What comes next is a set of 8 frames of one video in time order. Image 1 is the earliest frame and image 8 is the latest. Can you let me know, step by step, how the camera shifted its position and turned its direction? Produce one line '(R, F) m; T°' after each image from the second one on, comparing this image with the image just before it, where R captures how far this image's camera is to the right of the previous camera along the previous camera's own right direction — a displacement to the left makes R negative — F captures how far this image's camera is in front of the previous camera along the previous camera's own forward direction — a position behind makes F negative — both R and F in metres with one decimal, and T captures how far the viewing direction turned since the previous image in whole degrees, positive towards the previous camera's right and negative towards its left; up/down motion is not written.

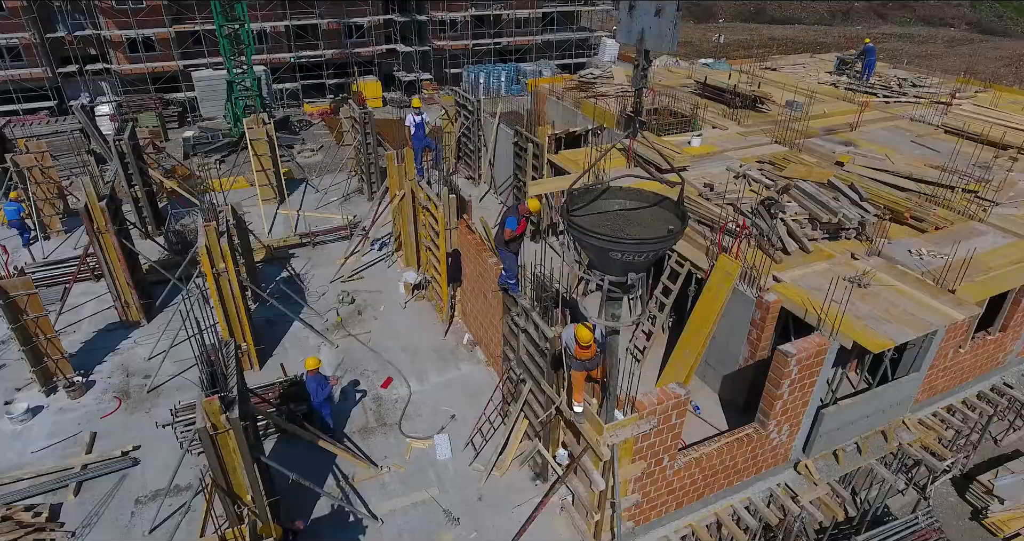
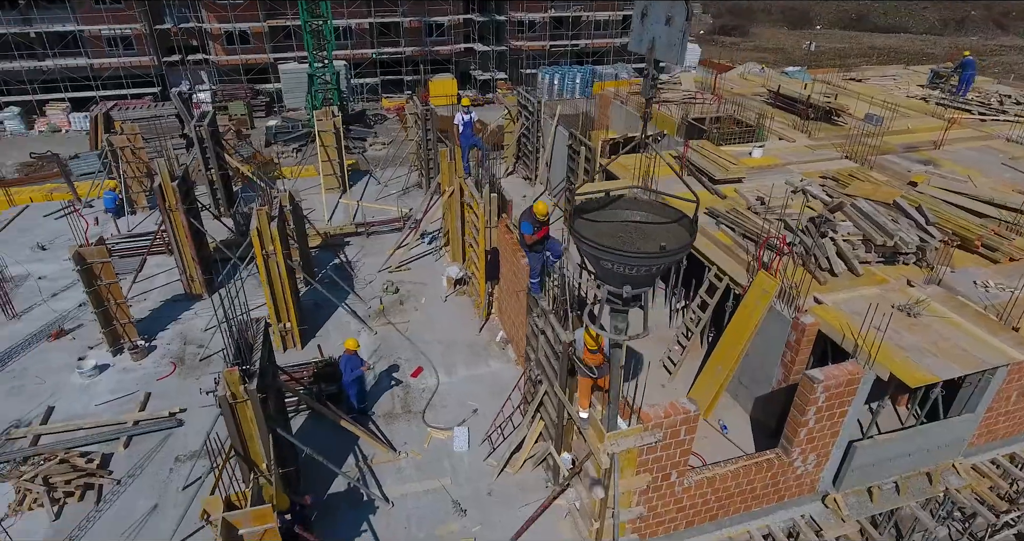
(+0.6, 0.0) m; -7°
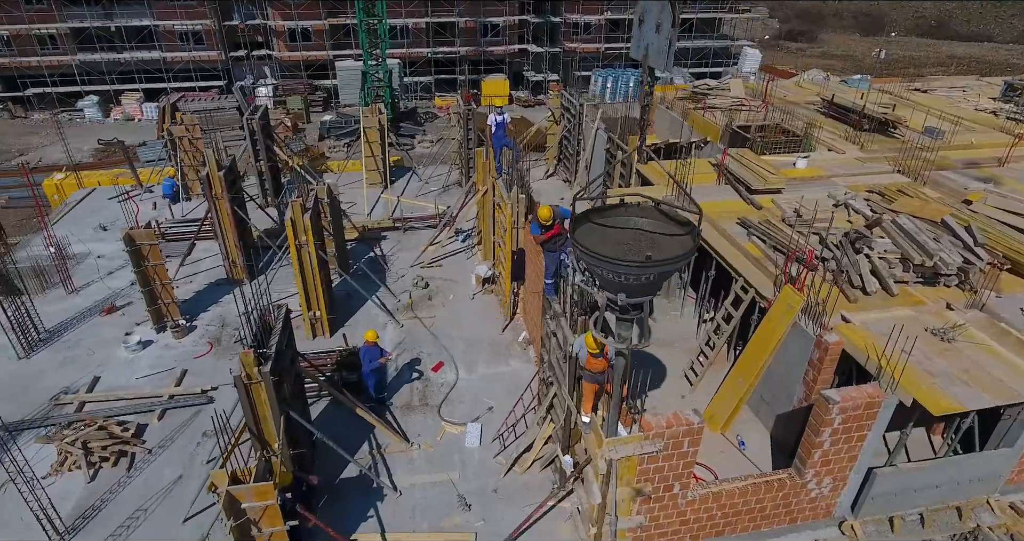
(+0.5, -0.1) m; -5°
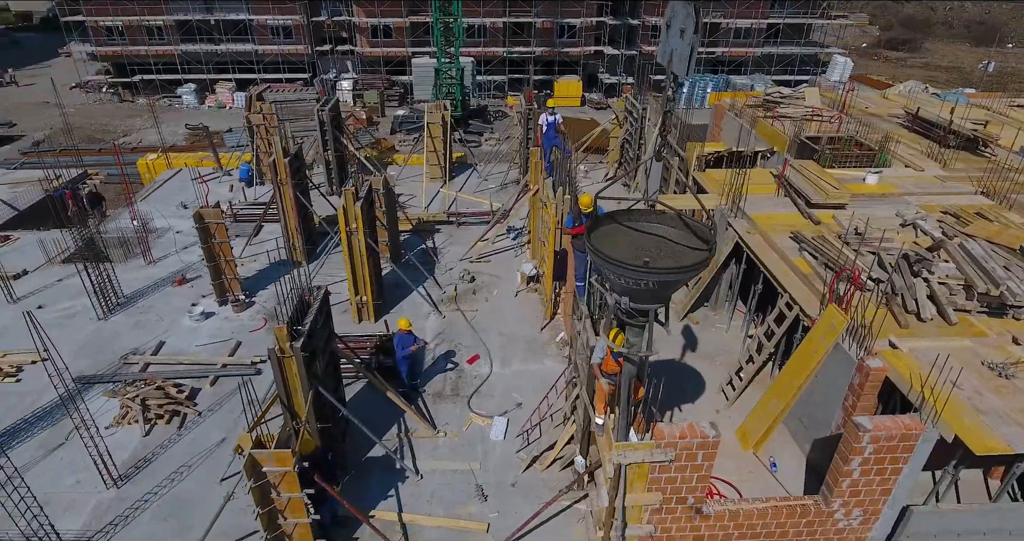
(+0.5, -0.1) m; -7°
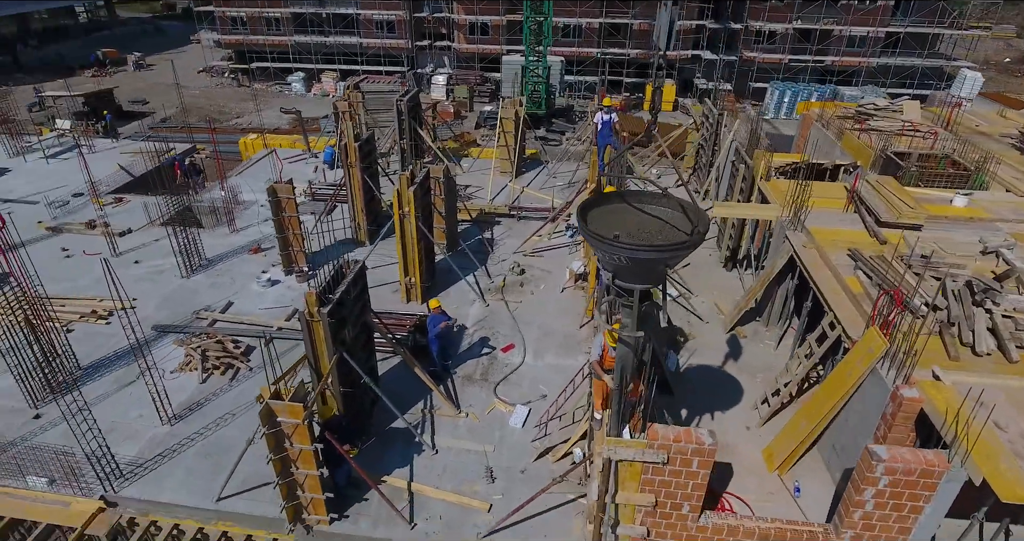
(+0.9, -0.1) m; -8°
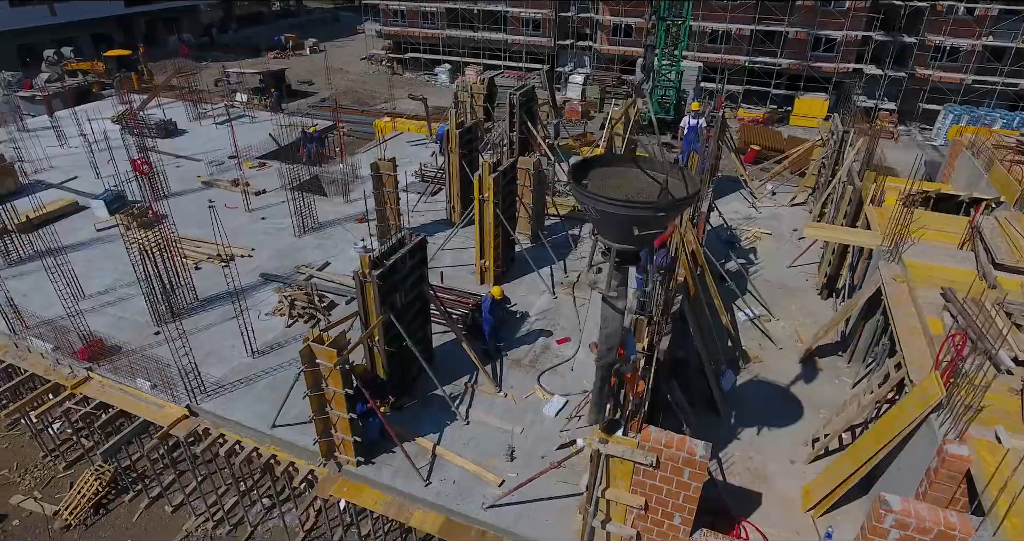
(+1.3, -0.2) m; -13°
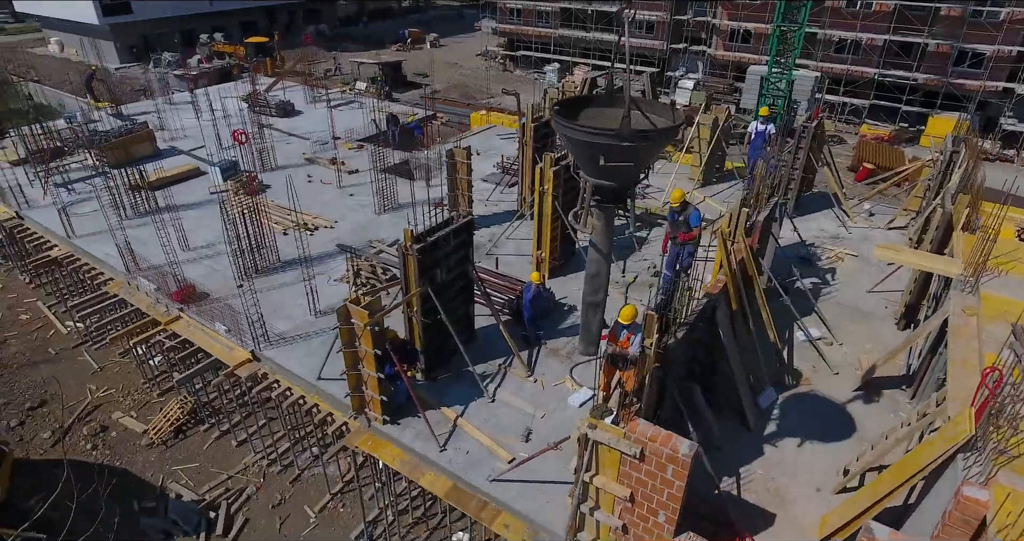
(+1.1, -0.2) m; -10°
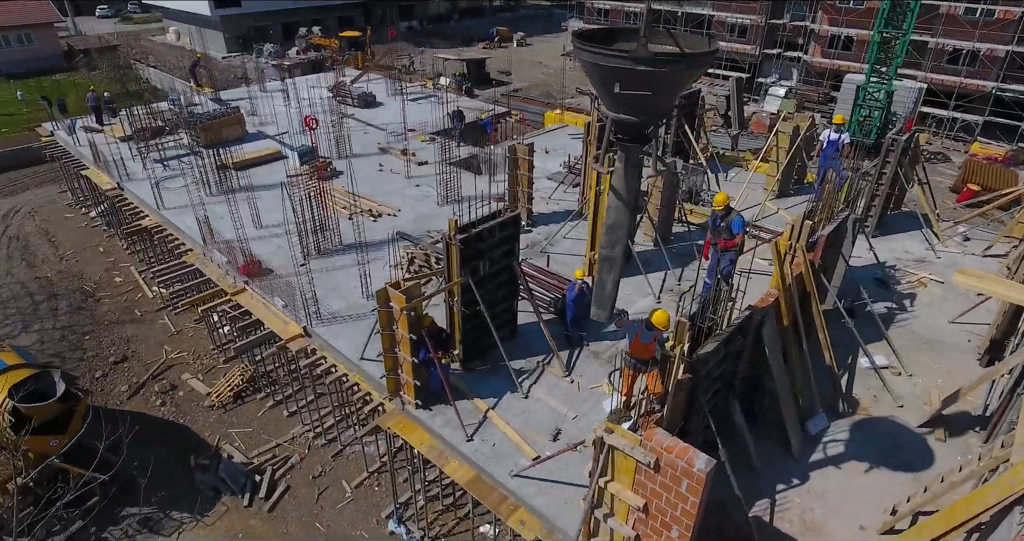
(+0.5, +0.1) m; -7°
